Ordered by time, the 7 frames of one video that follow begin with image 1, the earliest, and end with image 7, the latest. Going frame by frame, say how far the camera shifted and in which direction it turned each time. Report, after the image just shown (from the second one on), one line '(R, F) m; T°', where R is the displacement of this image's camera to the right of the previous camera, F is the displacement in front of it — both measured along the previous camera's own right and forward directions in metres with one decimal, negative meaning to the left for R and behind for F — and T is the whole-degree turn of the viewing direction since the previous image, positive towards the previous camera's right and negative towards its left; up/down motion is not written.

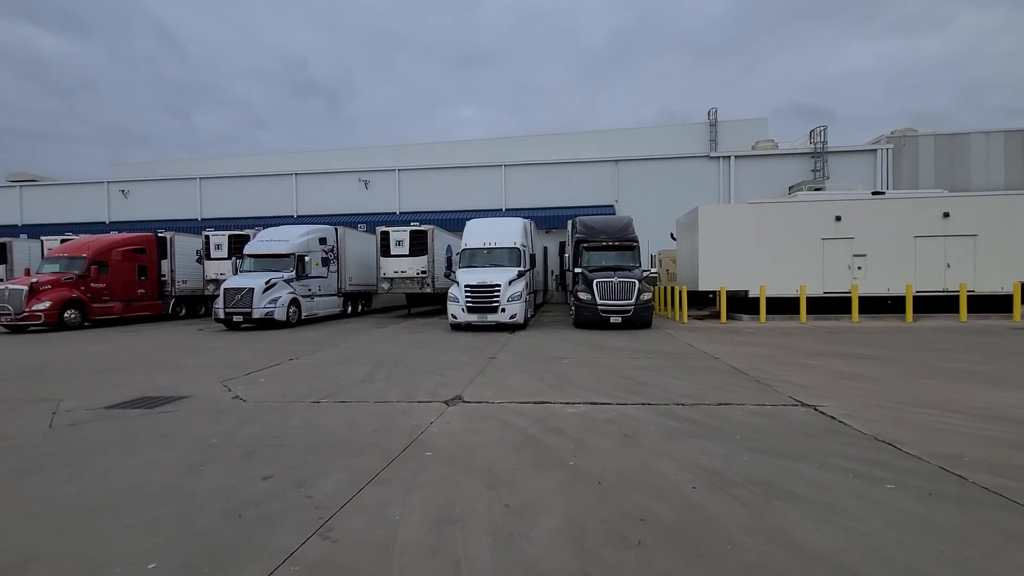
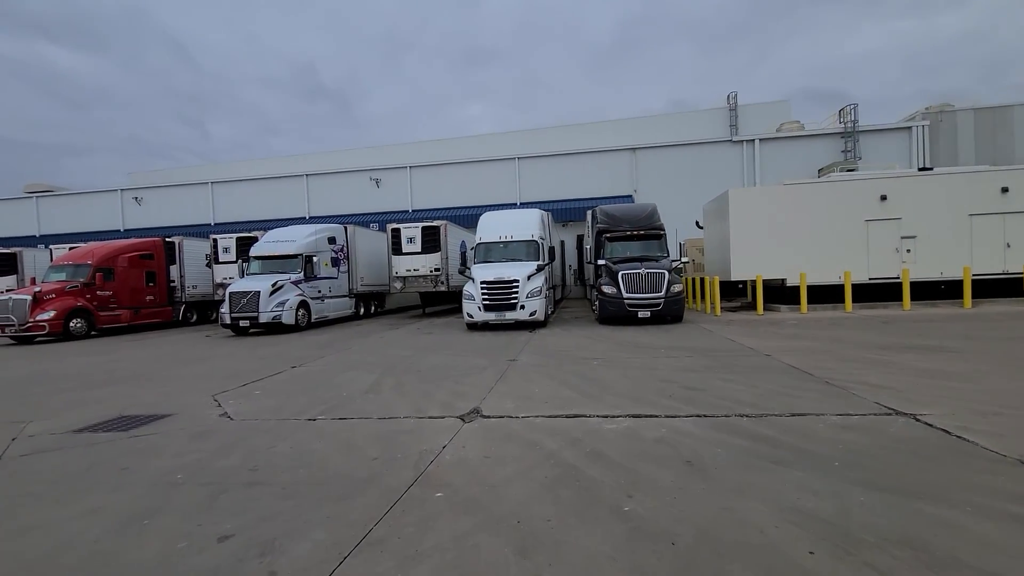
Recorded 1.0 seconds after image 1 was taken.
(-0.1, +1.1) m; -2°
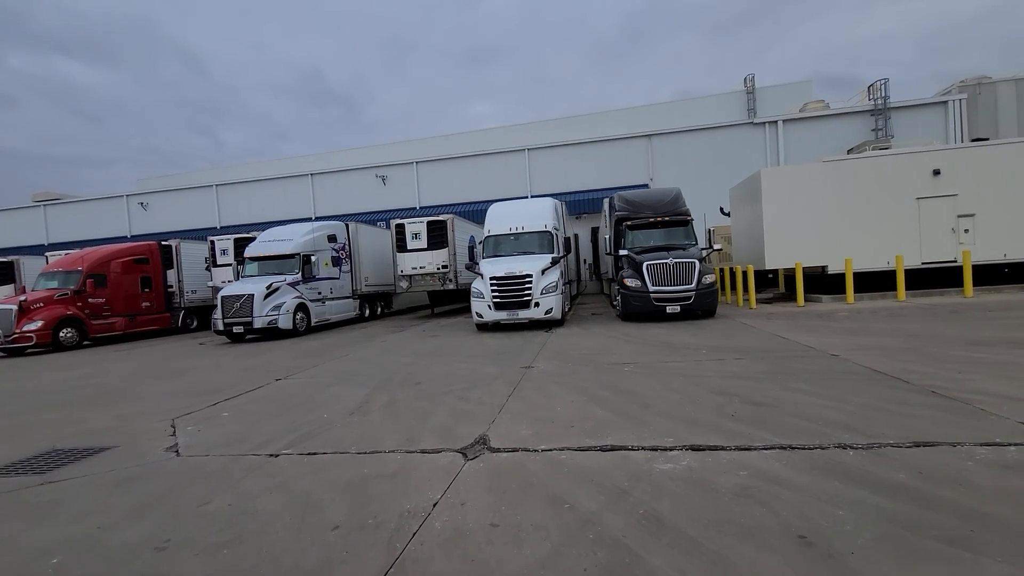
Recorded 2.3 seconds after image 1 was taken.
(0.0, +1.4) m; -2°
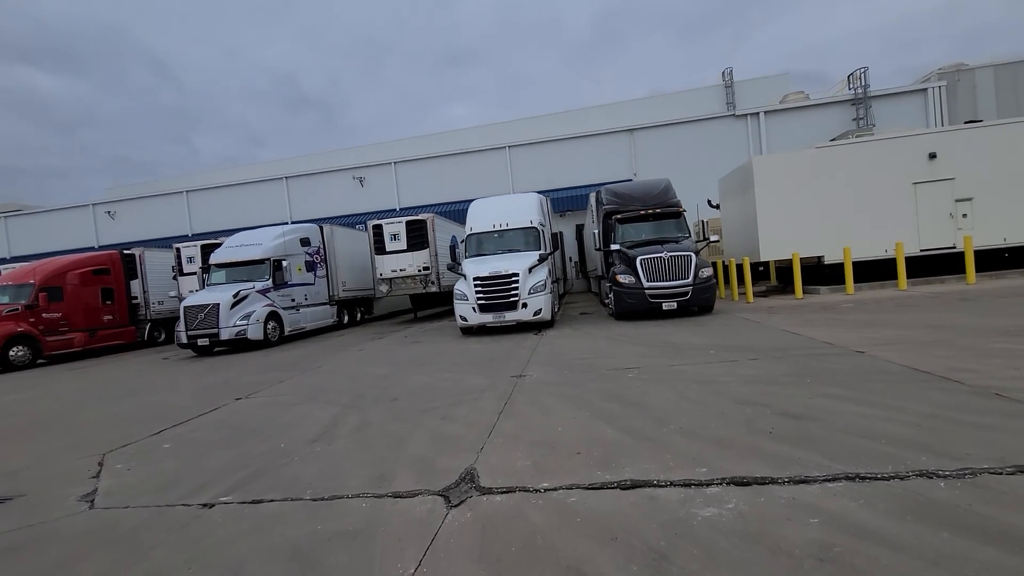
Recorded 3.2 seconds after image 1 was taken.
(0.0, +0.9) m; +2°
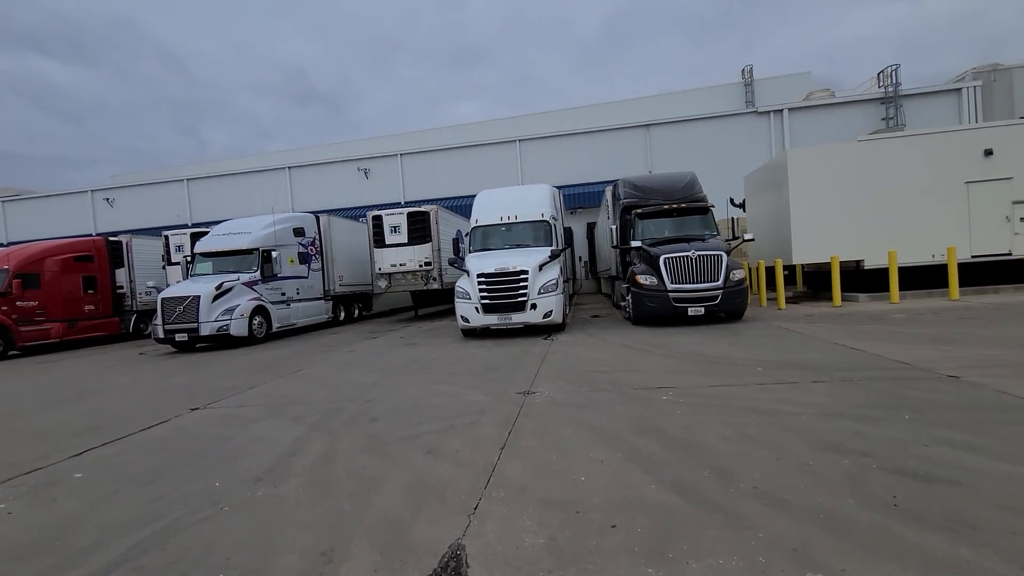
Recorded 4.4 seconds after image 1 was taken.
(0.0, +1.3) m; -1°
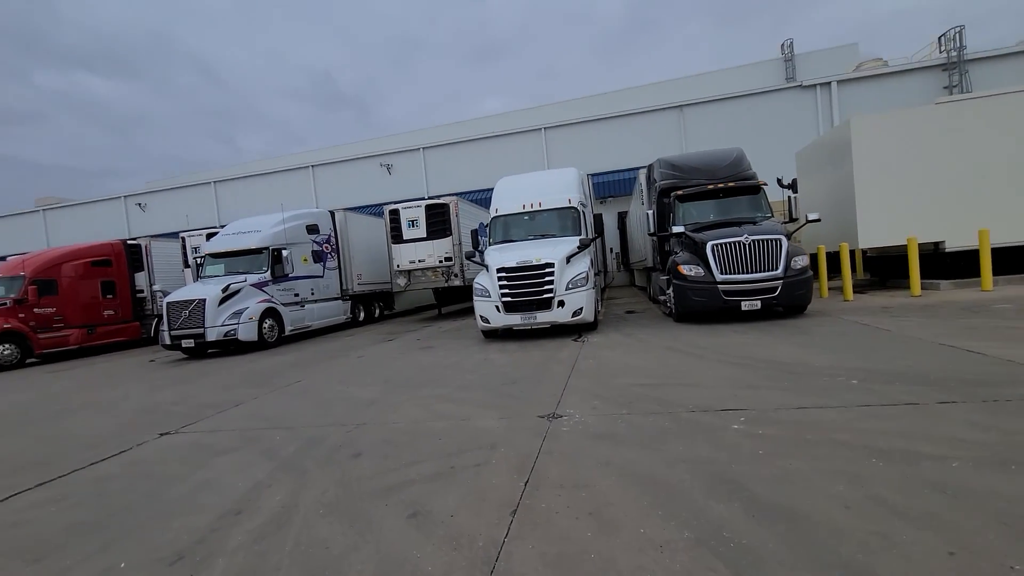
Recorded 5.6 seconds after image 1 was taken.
(+0.1, +1.3) m; -4°
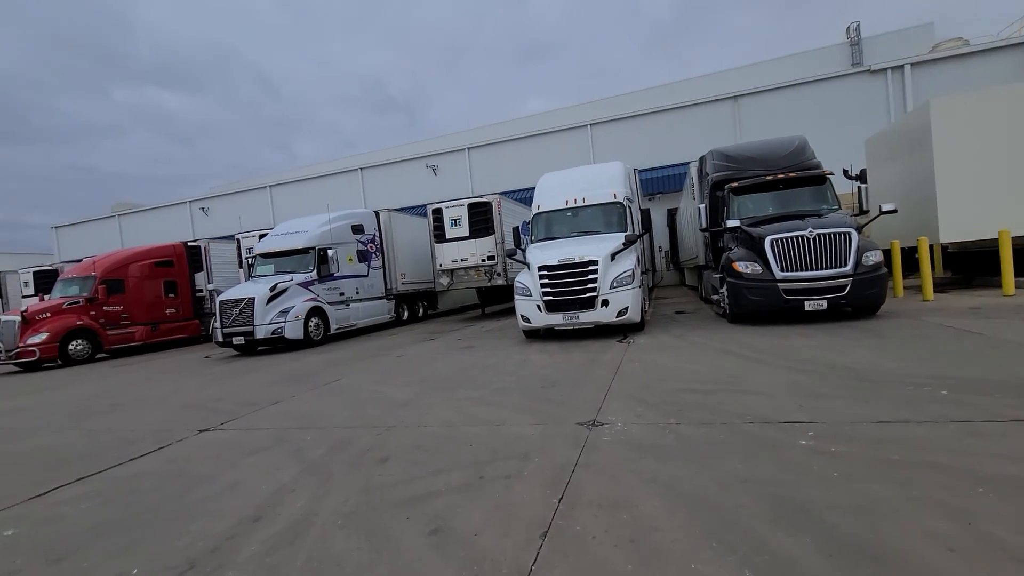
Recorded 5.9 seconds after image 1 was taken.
(+0.1, +0.3) m; -5°
